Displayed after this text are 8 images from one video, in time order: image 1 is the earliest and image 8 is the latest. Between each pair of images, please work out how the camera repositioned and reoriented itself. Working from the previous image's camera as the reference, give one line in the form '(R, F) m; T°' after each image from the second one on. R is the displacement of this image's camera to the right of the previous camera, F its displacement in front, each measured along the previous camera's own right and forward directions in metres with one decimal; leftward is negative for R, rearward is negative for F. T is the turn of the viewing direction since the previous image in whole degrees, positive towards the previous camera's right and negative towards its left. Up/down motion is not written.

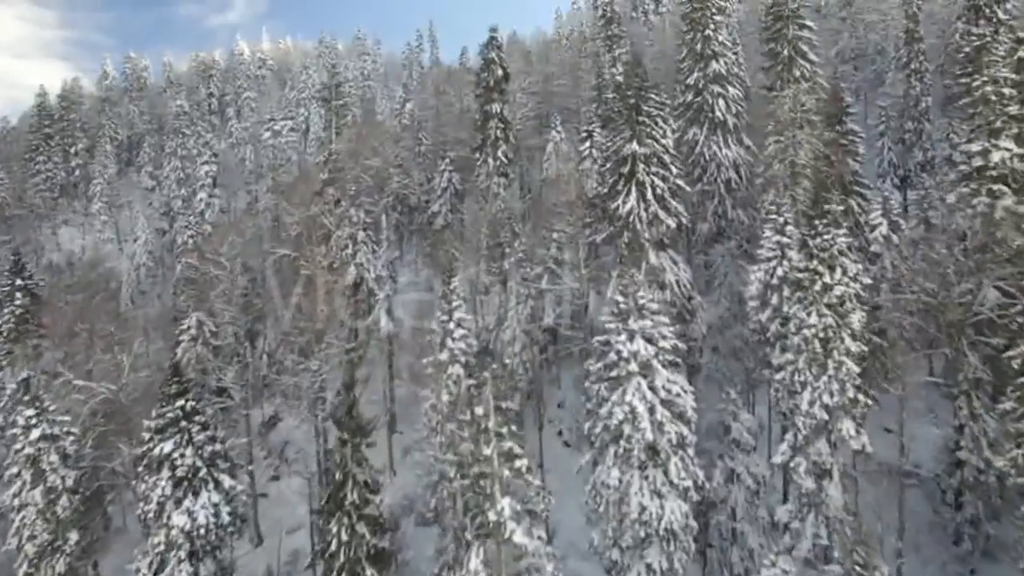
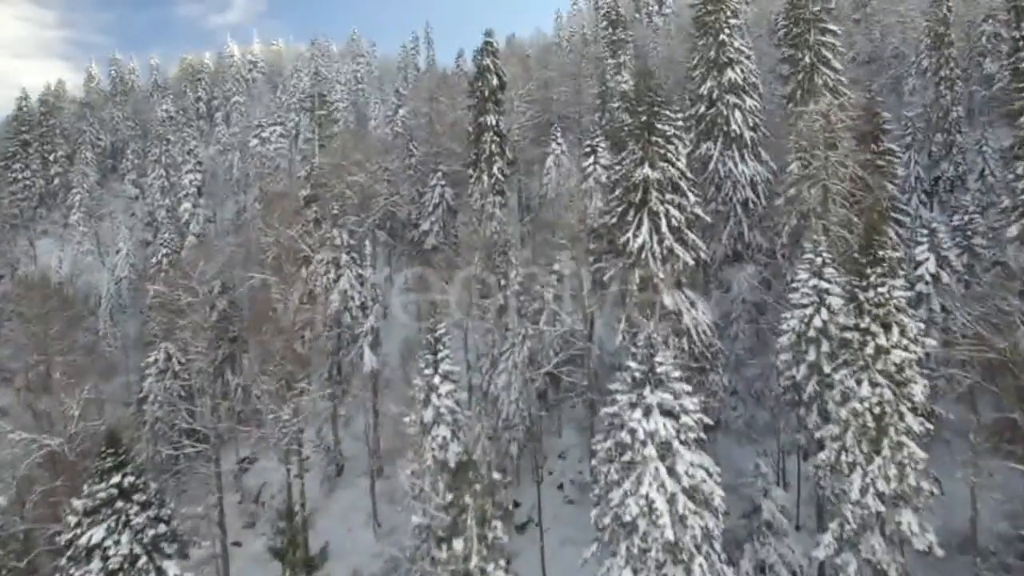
(+0.3, +4.0) m; 0°
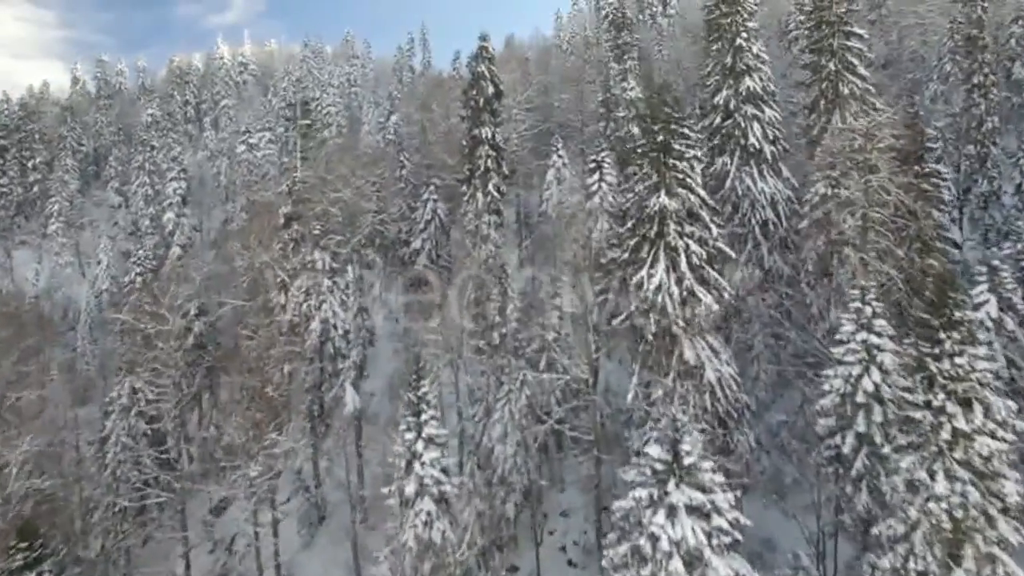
(+0.2, +3.8) m; 0°
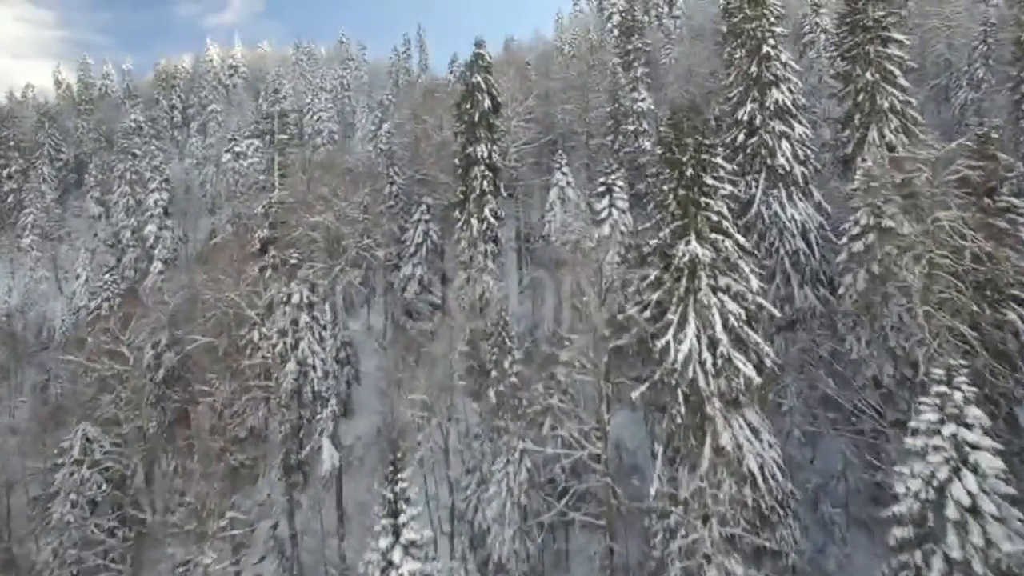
(+0.1, +4.3) m; 0°
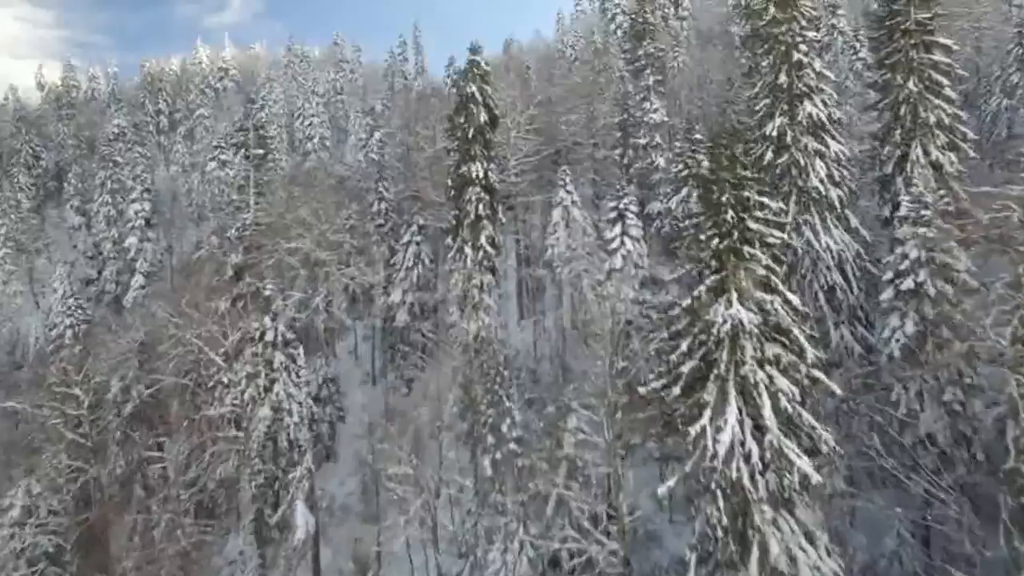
(0.0, +4.0) m; 0°
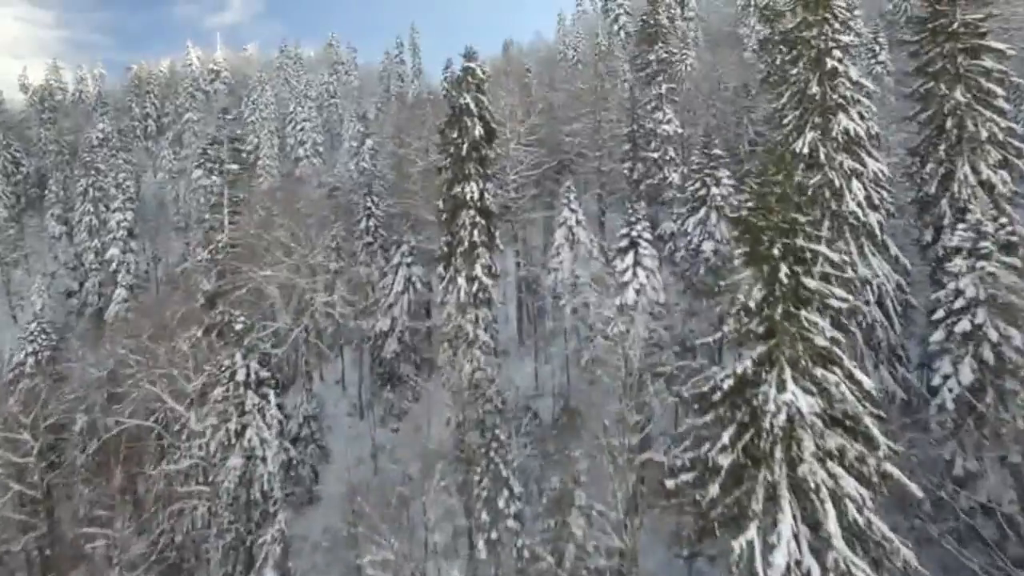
(+0.1, +3.5) m; 0°
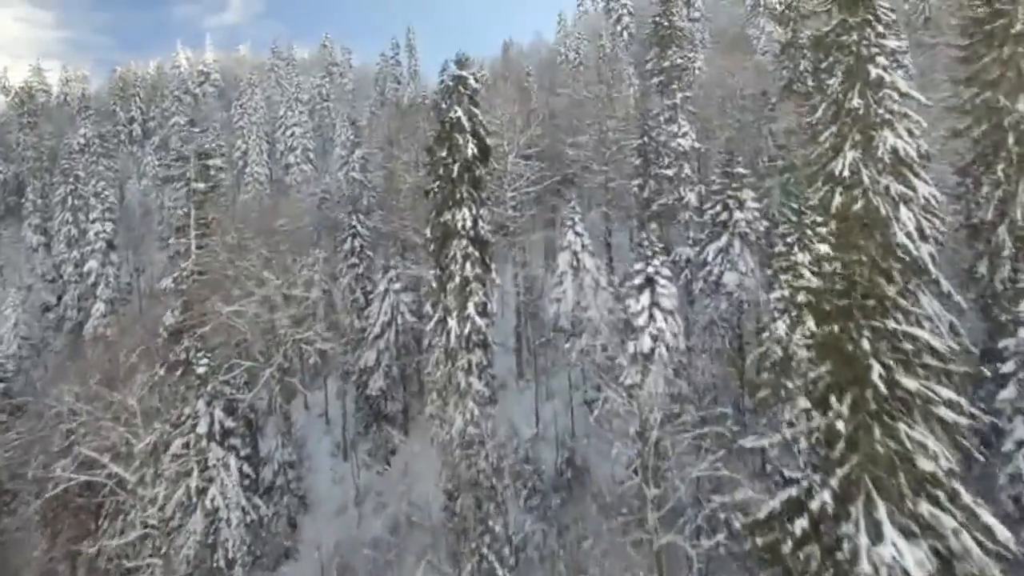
(+0.1, +3.6) m; 0°
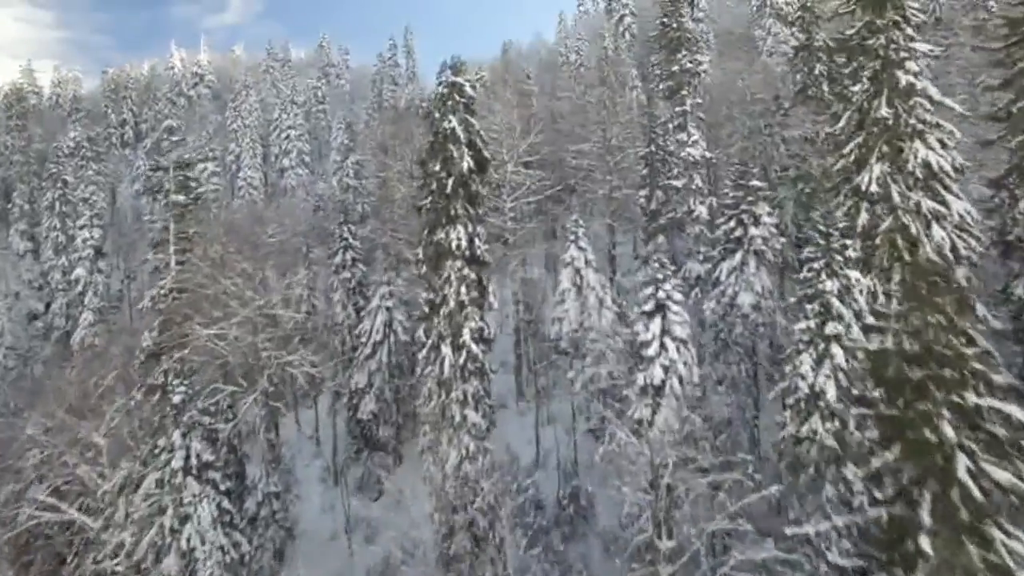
(0.0, +1.9) m; 0°
